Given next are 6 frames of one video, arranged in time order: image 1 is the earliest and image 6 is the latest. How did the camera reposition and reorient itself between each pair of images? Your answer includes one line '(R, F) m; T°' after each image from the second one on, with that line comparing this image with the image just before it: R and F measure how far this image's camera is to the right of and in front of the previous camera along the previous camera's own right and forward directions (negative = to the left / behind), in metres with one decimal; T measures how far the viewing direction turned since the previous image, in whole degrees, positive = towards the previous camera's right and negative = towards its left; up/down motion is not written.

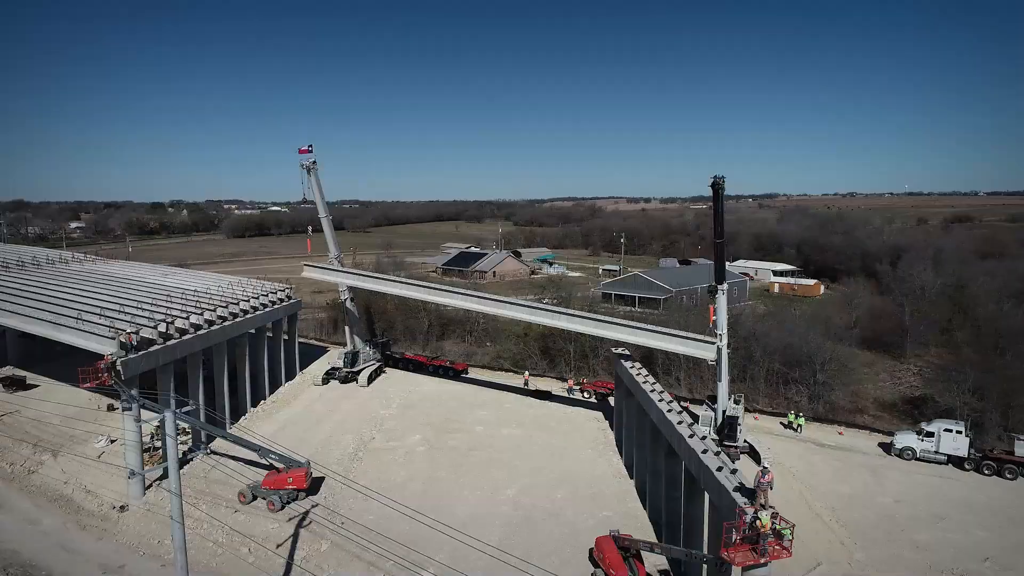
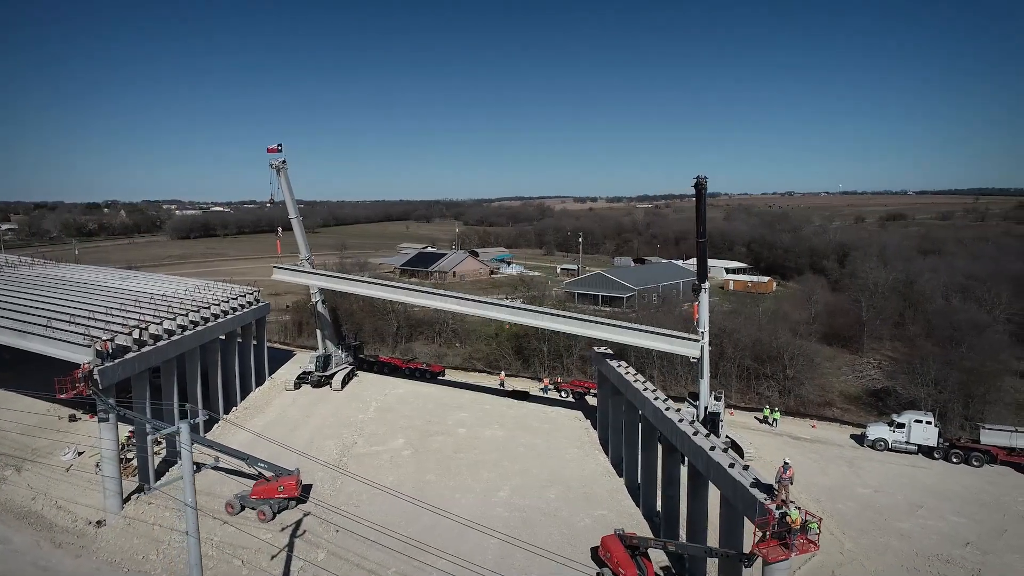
(-0.9, +0.2) m; +4°
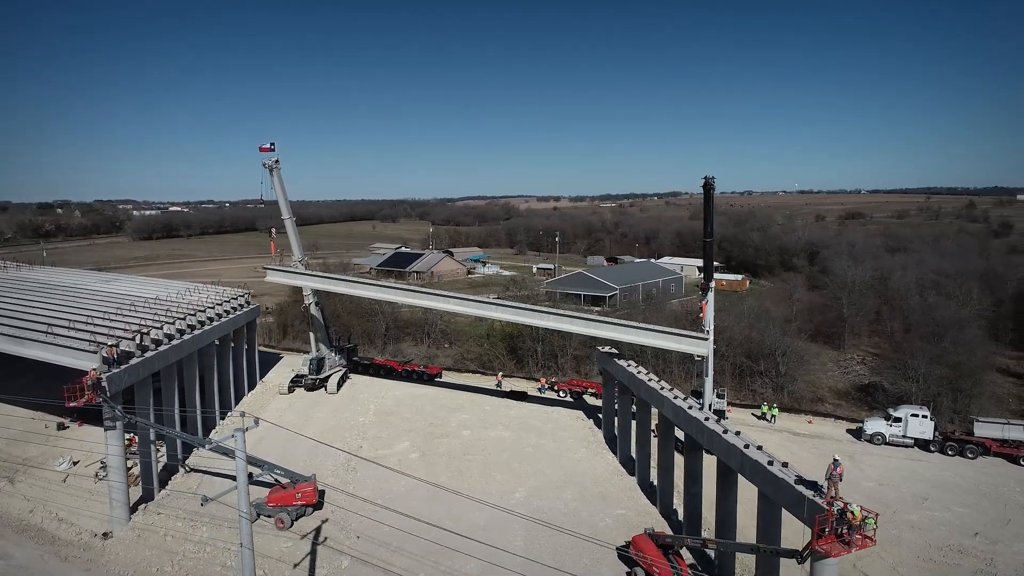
(-1.1, +0.1) m; +2°
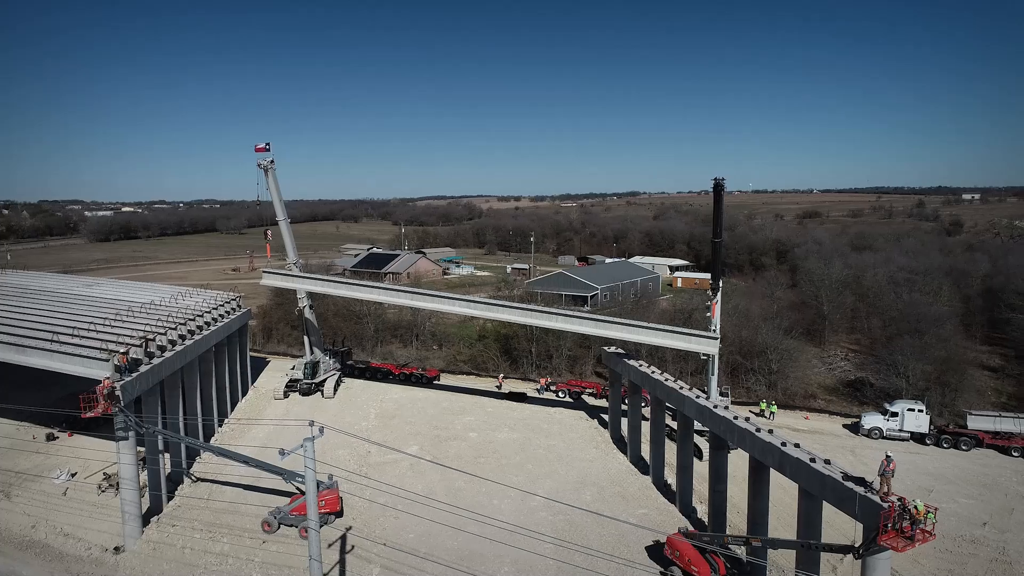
(-1.3, +0.1) m; +3°
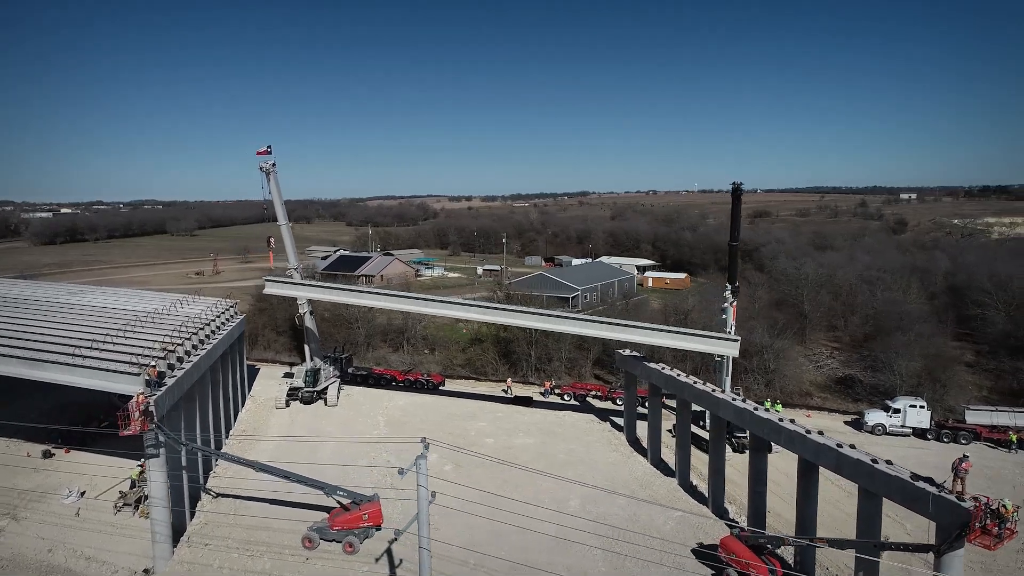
(-1.8, +0.1) m; +3°
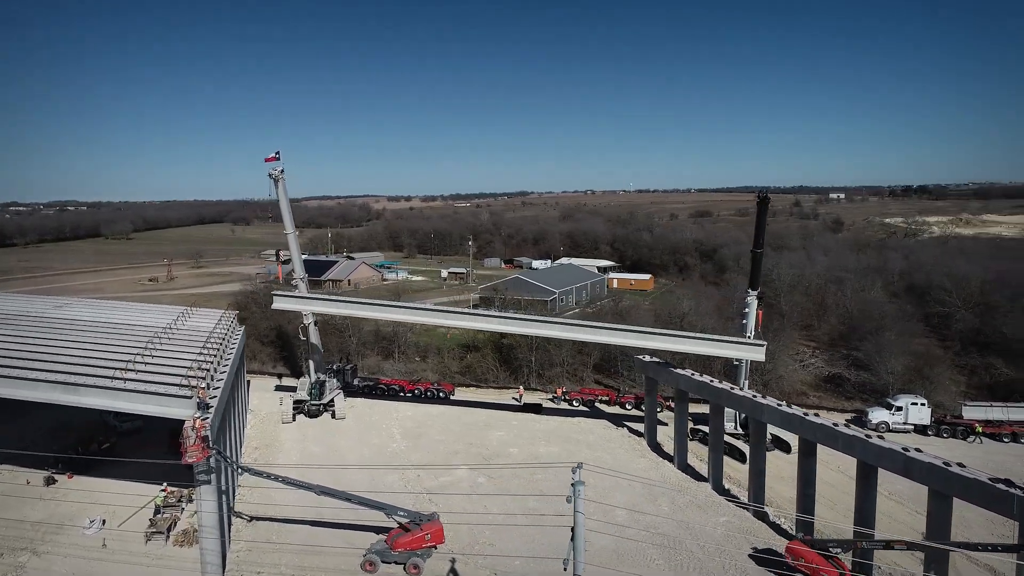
(-2.3, +0.1) m; +4°
